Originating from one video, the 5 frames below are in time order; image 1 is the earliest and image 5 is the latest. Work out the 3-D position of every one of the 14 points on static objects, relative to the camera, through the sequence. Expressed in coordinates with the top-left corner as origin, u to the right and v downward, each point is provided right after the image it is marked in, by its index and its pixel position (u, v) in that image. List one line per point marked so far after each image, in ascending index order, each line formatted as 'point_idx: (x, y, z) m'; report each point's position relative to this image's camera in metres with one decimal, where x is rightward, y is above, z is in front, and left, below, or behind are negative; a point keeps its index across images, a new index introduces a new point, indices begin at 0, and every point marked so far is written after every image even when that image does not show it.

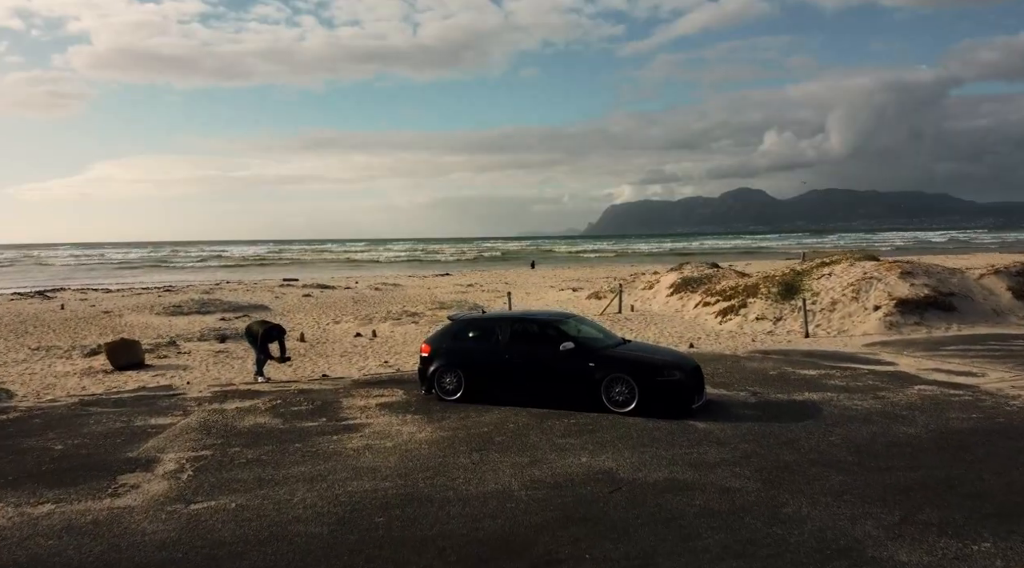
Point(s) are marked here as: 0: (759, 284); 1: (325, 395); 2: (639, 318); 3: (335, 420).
0: (+5.5, 0.0, +16.3) m
1: (-2.3, -1.4, +9.0) m
2: (+2.8, -0.7, +16.1) m
3: (-1.9, -1.4, +7.7) m
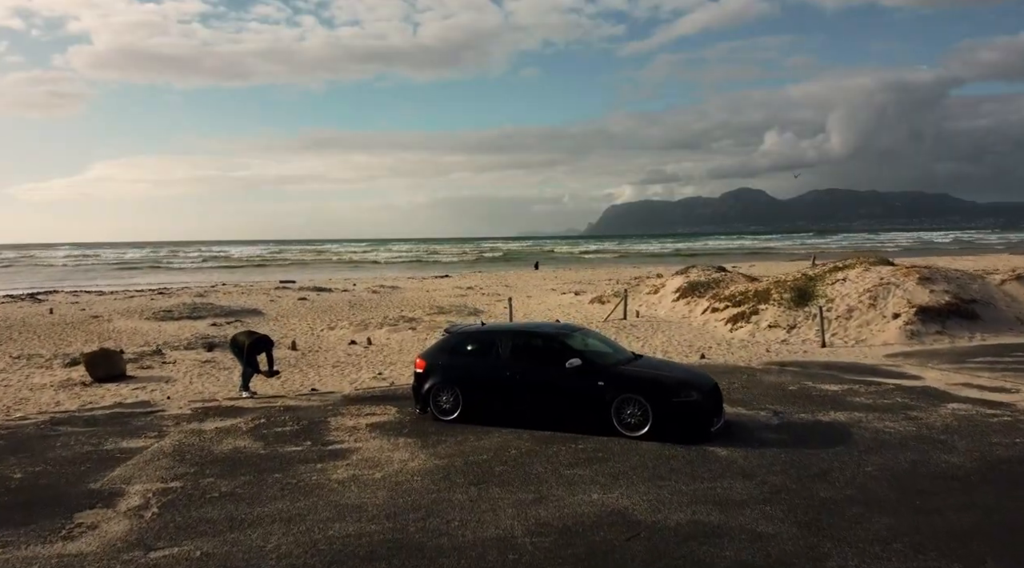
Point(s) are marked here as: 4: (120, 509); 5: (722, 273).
0: (+5.5, -0.1, +15.6) m
1: (-2.3, -1.5, +8.4) m
2: (+2.8, -0.9, +15.5) m
3: (-1.8, -1.5, +7.0) m
4: (-3.0, -1.7, +5.5) m
5: (+5.5, +0.3, +19.3) m
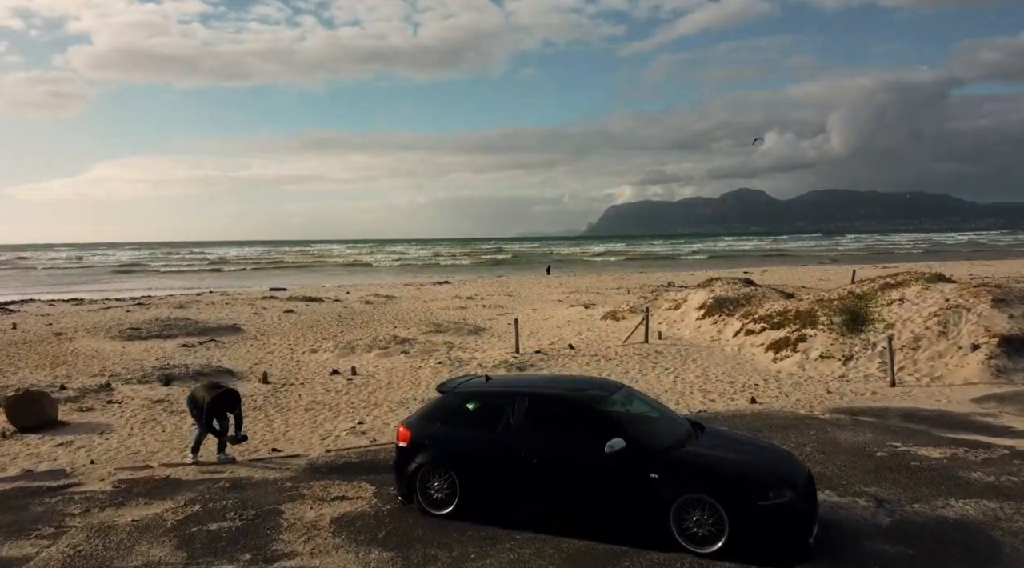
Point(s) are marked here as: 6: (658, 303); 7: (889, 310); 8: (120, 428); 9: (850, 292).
0: (+5.7, -0.5, +13.7) m
1: (-2.2, -1.9, +6.4) m
2: (+2.9, -1.2, +13.5) m
3: (-1.7, -1.9, +5.1) m
4: (-2.8, -2.1, +3.6) m
5: (+5.7, -0.1, +17.3) m
6: (+3.7, -0.5, +18.6) m
7: (+6.5, -0.4, +12.7) m
8: (-5.0, -1.8, +9.3) m
9: (+6.6, -0.1, +14.4) m
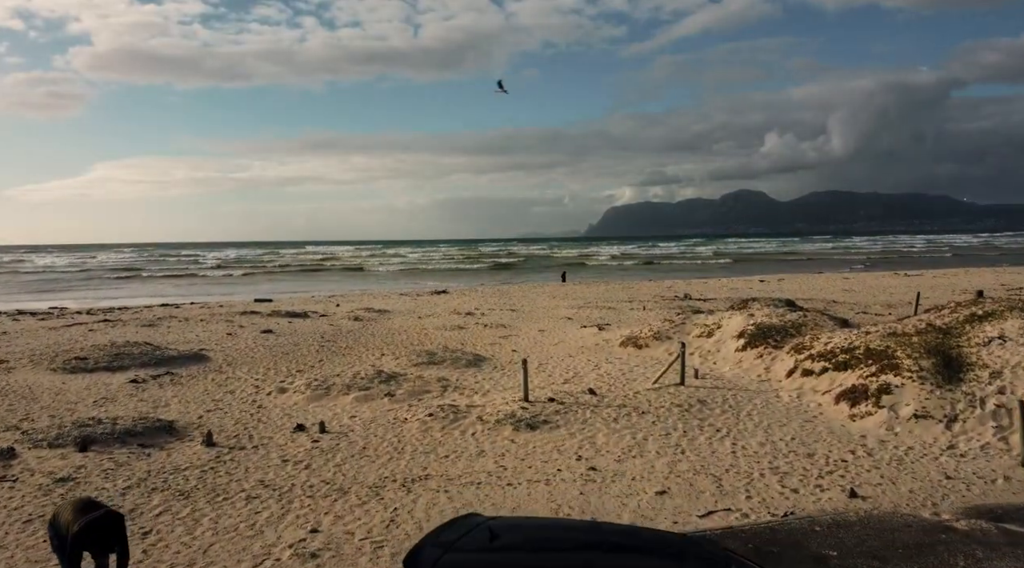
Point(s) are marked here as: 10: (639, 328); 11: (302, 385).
0: (+5.8, -1.0, +11.2) m
1: (-2.1, -2.3, +4.0) m
2: (+3.1, -1.7, +11.0) m
3: (-1.6, -2.4, +2.6) m
4: (-2.7, -2.5, +1.1) m
5: (+5.8, -0.6, +14.8) m
6: (+3.8, -1.0, +16.1) m
7: (+6.7, -0.9, +10.2) m
8: (-4.9, -2.3, +6.9) m
9: (+6.7, -0.6, +11.9) m
10: (+3.1, -1.1, +18.0) m
11: (-3.8, -1.9, +13.3) m
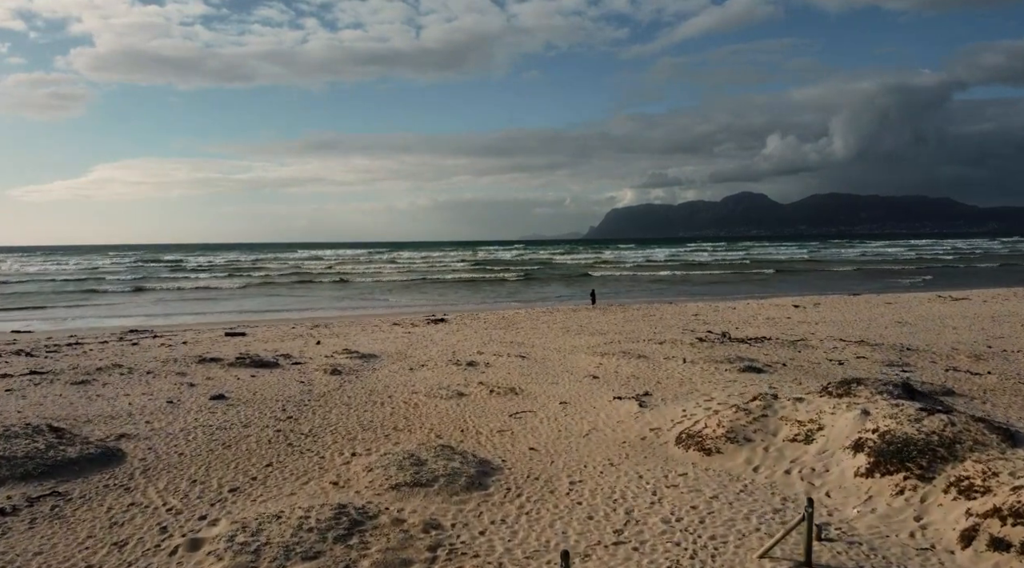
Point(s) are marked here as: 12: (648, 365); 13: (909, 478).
0: (+6.1, -2.2, +6.9) m
1: (-1.8, -3.6, -0.3) m
2: (+3.3, -3.0, +6.8) m
3: (-1.3, -3.6, -1.7) m
4: (-2.5, -3.8, -3.2) m
5: (+6.1, -1.8, +10.6) m
6: (+4.1, -2.3, +11.8) m
7: (+6.9, -2.2, +5.9) m
8: (-4.6, -3.6, +2.6) m
9: (+7.0, -1.9, +7.6) m
10: (+3.4, -2.4, +13.7) m
11: (-3.5, -3.1, +9.0) m
12: (+3.7, -2.2, +19.9) m
13: (+4.9, -2.3, +9.2) m
